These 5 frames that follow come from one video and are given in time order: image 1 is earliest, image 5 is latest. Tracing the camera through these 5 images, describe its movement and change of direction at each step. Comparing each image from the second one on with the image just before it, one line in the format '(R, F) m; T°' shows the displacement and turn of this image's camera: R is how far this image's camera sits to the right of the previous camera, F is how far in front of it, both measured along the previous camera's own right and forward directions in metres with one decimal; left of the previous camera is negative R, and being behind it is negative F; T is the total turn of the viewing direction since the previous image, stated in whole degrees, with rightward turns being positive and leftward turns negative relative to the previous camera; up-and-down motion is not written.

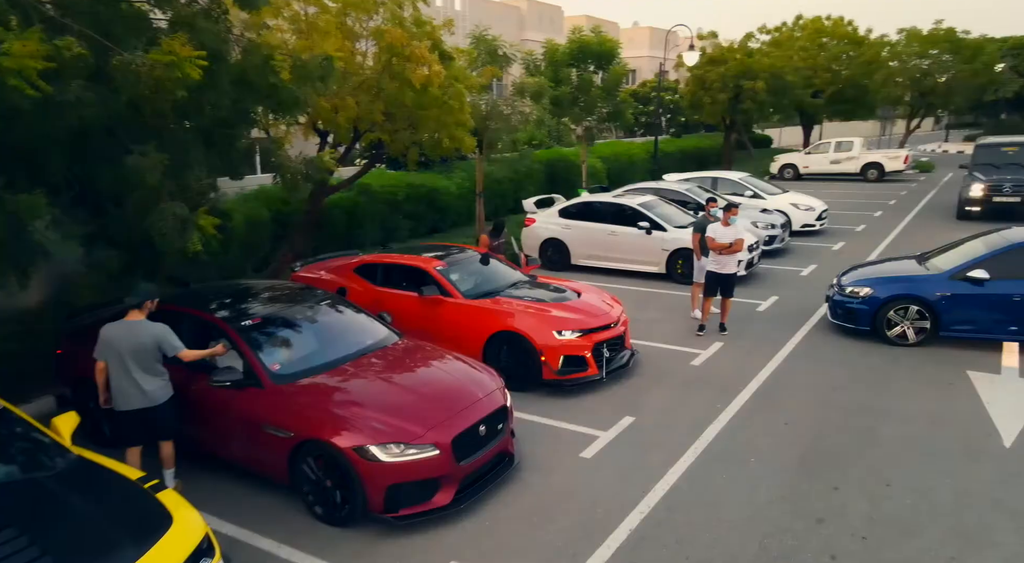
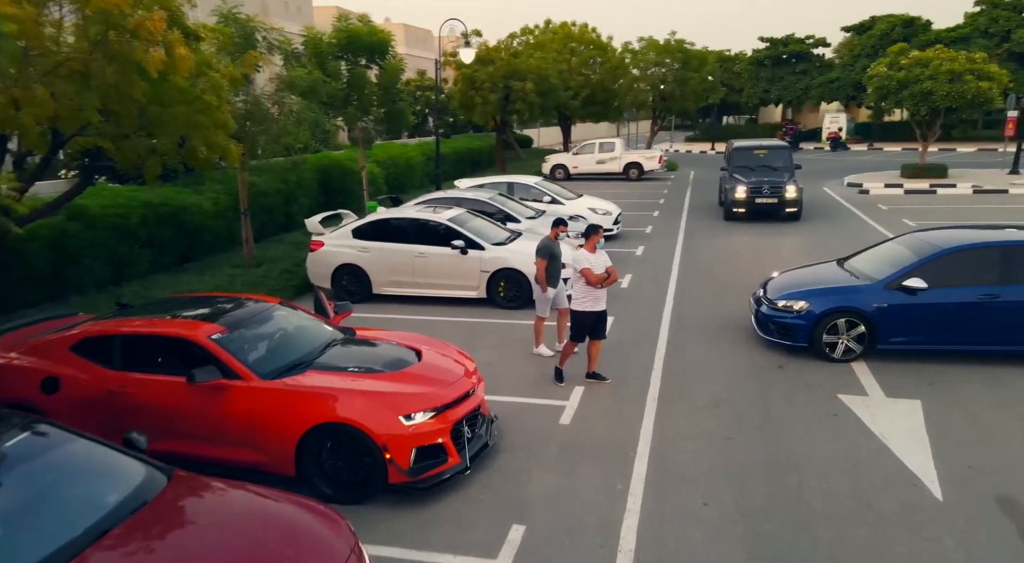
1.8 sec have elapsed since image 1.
(-0.5, +2.0) m; +20°
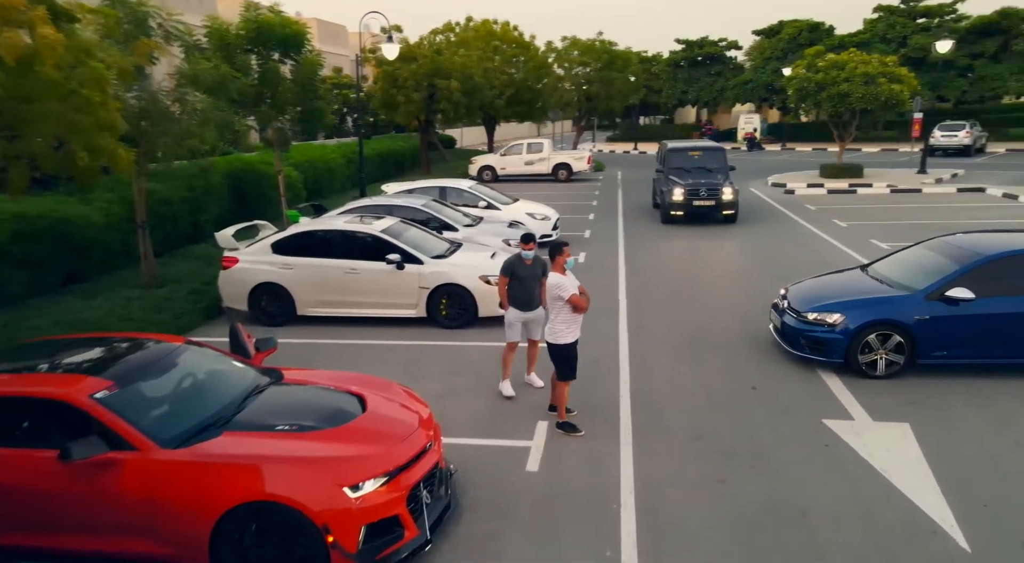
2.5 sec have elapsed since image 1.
(-0.3, +0.9) m; +7°
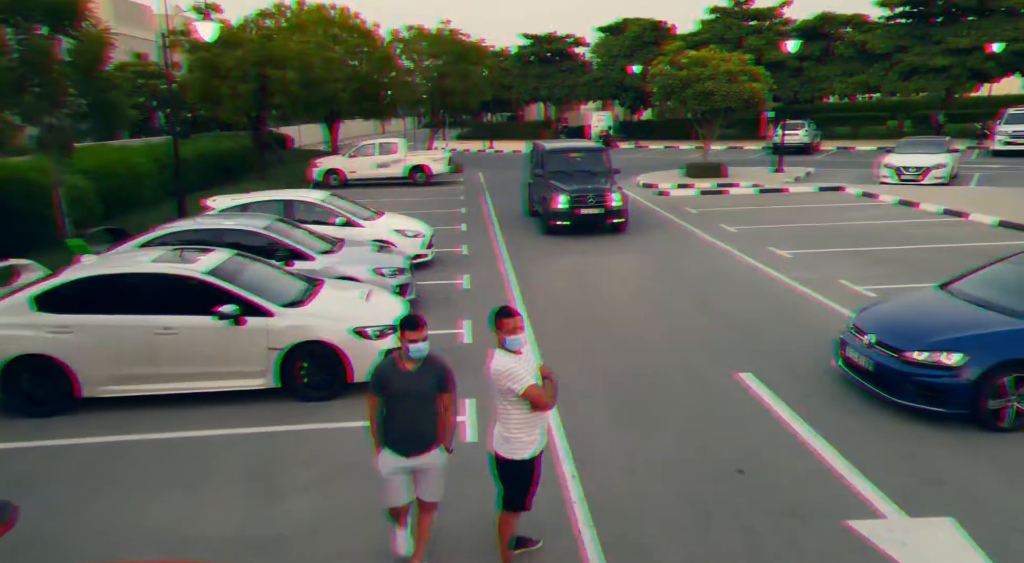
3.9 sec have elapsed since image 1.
(-0.3, +2.3) m; +12°
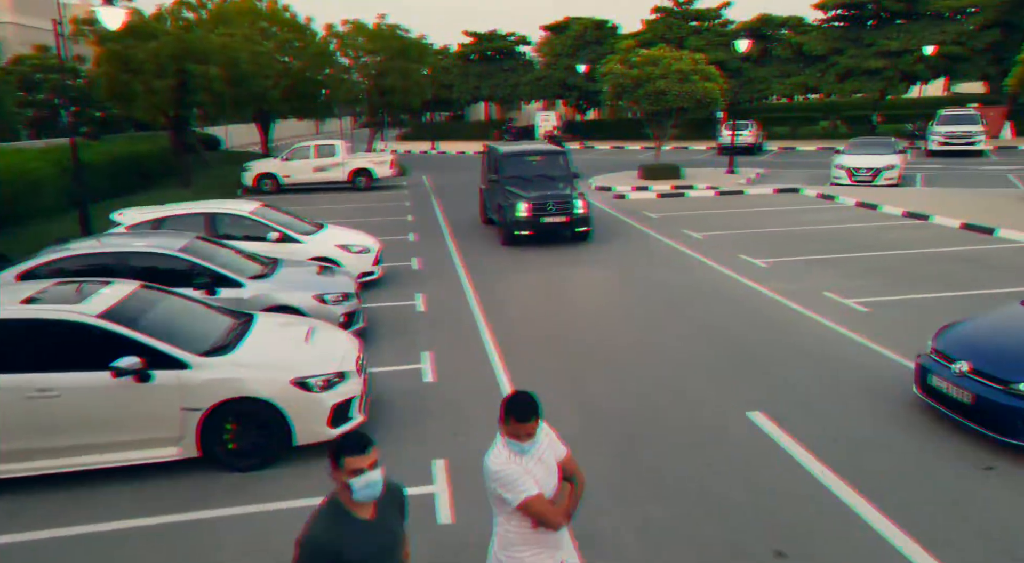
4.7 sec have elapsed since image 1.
(-0.3, +1.2) m; +5°
